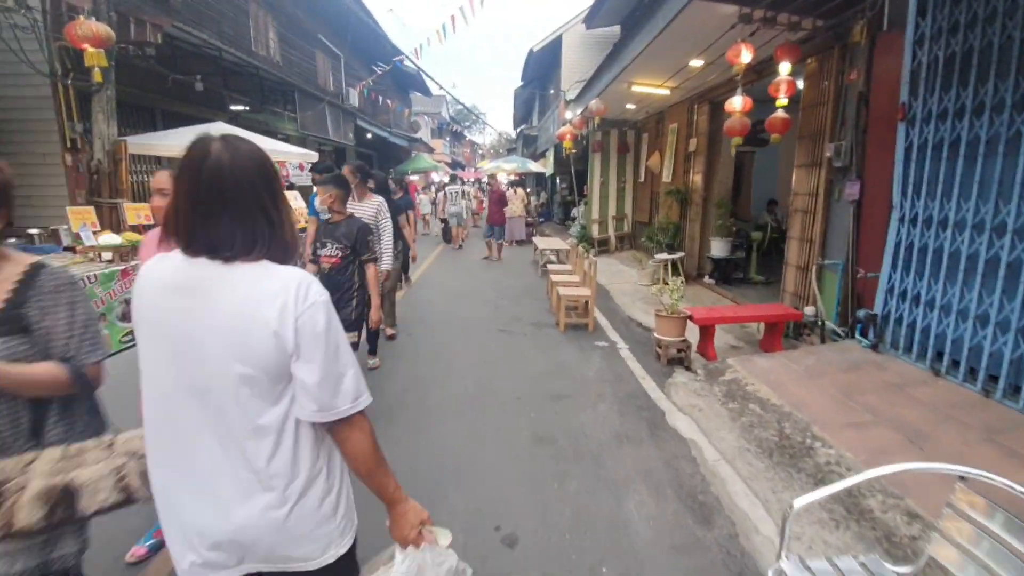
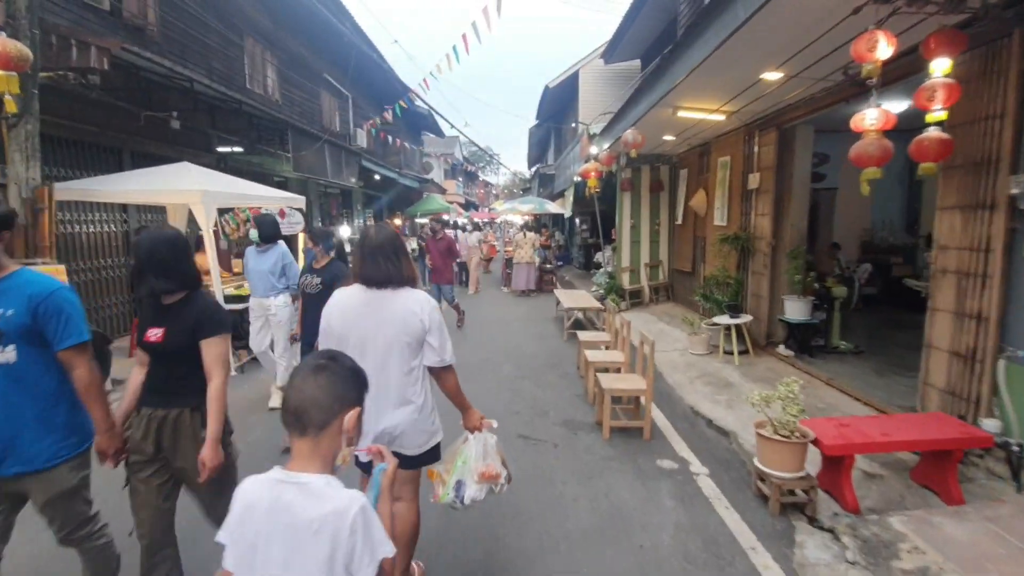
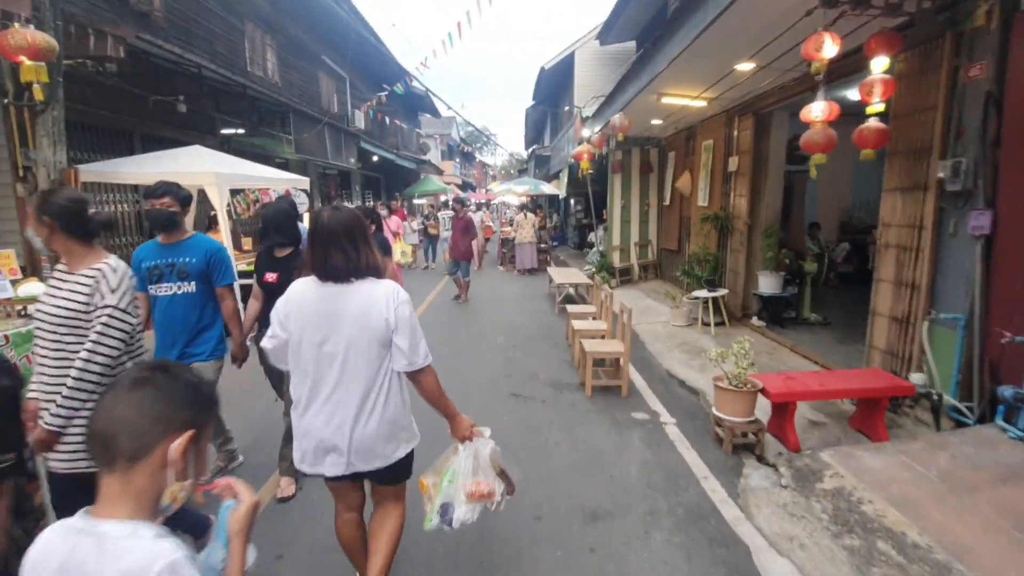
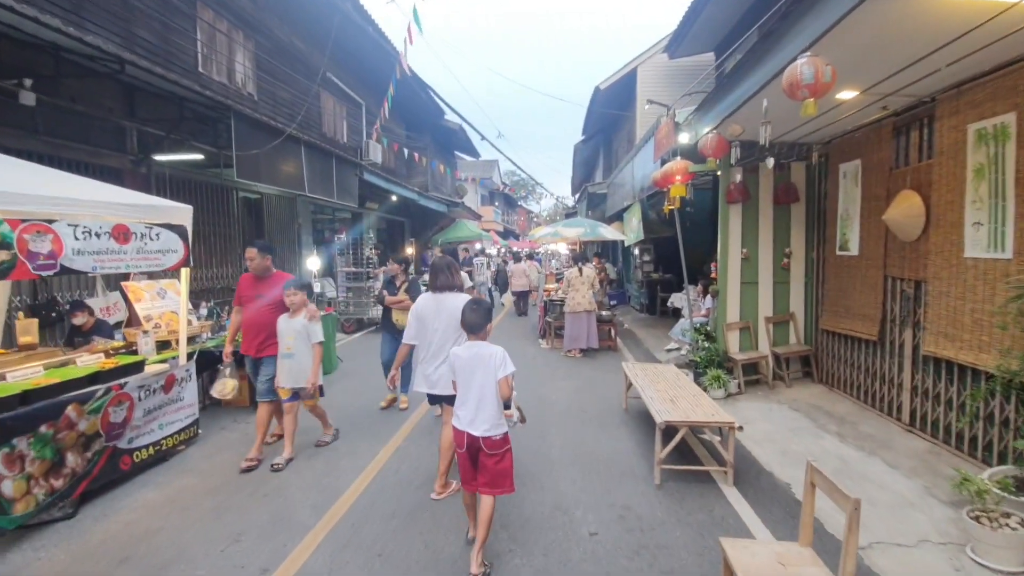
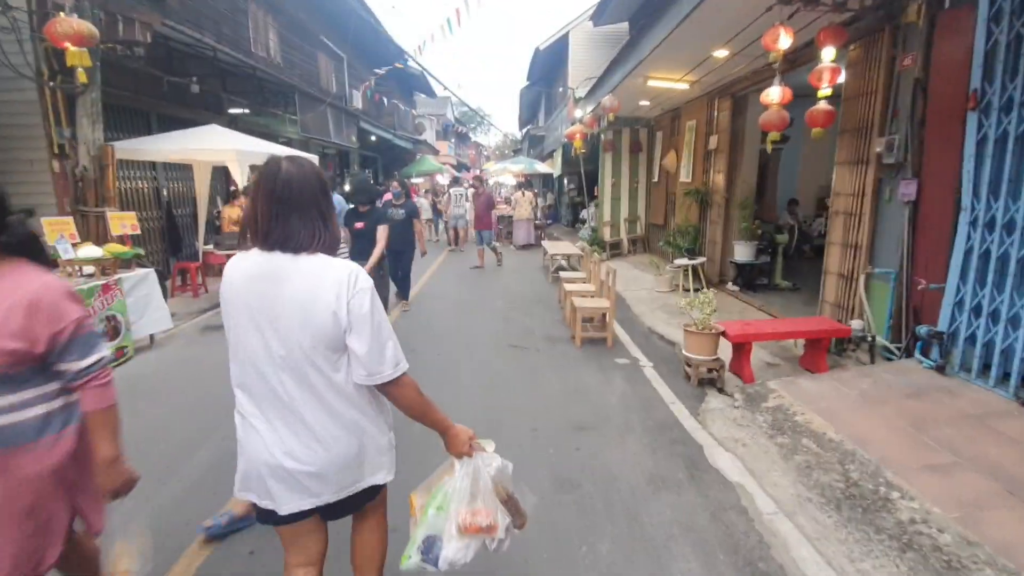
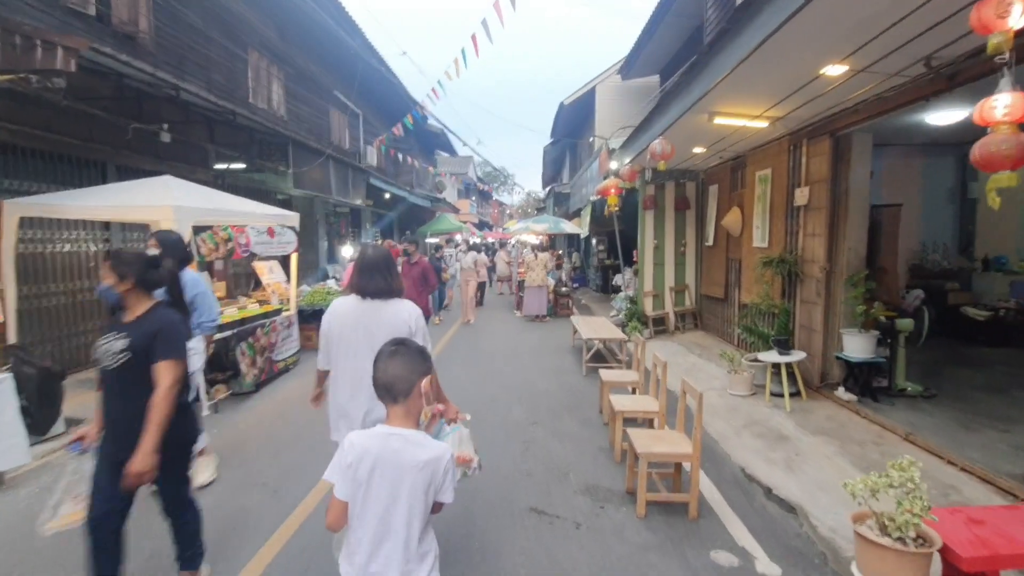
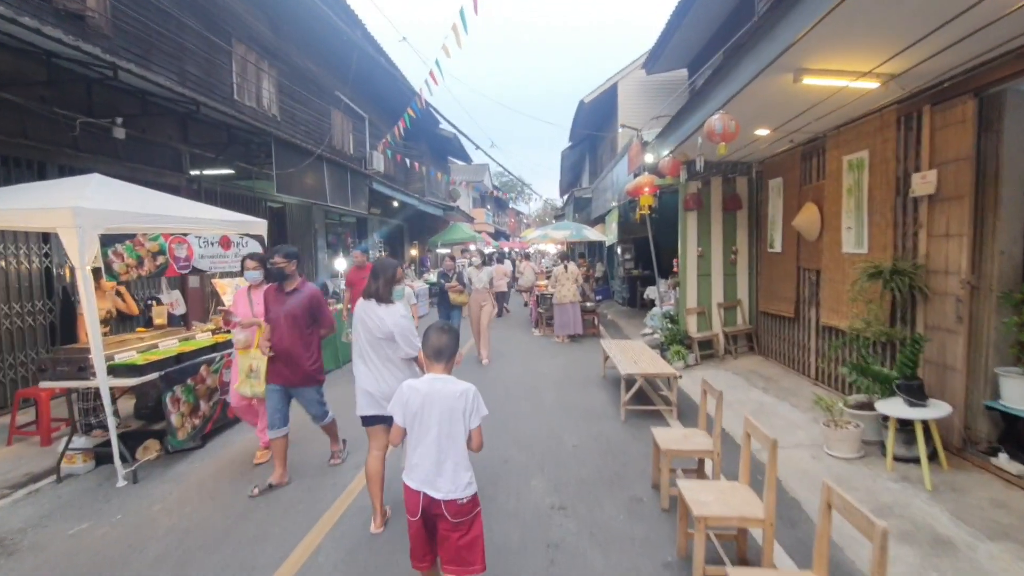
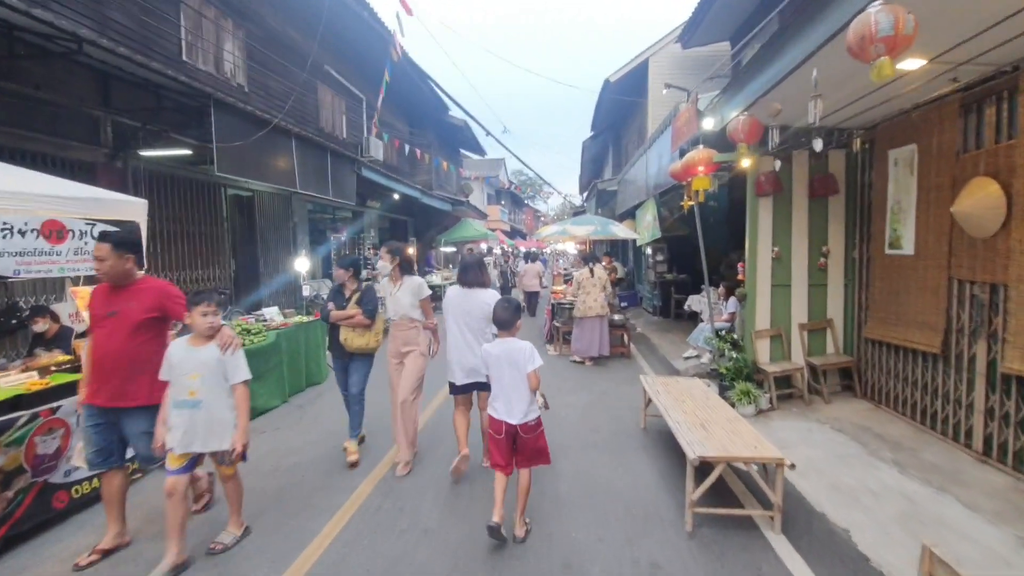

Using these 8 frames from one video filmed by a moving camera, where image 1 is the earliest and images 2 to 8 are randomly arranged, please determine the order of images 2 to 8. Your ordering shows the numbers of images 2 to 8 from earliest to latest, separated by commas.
5, 3, 2, 6, 7, 4, 8
